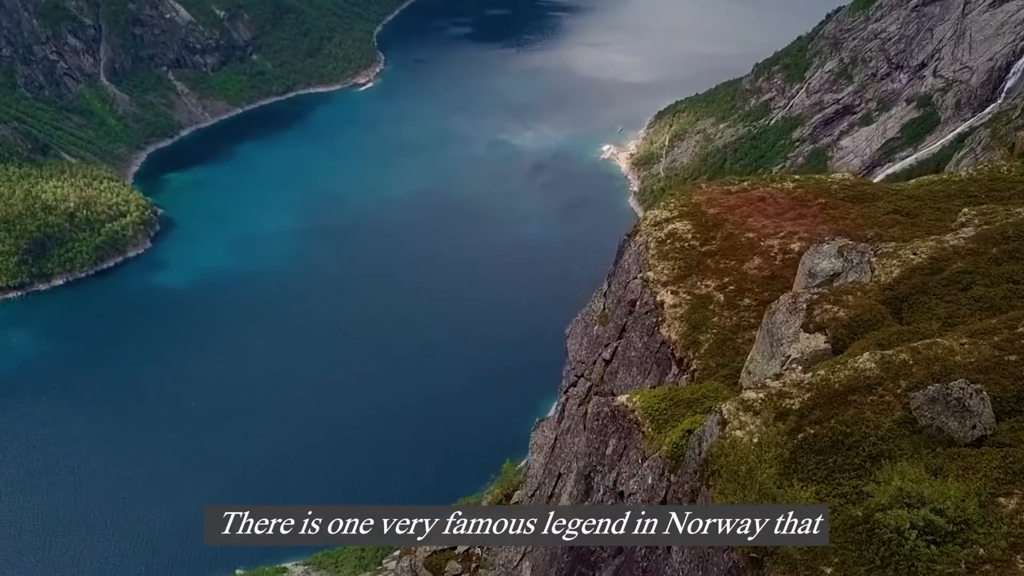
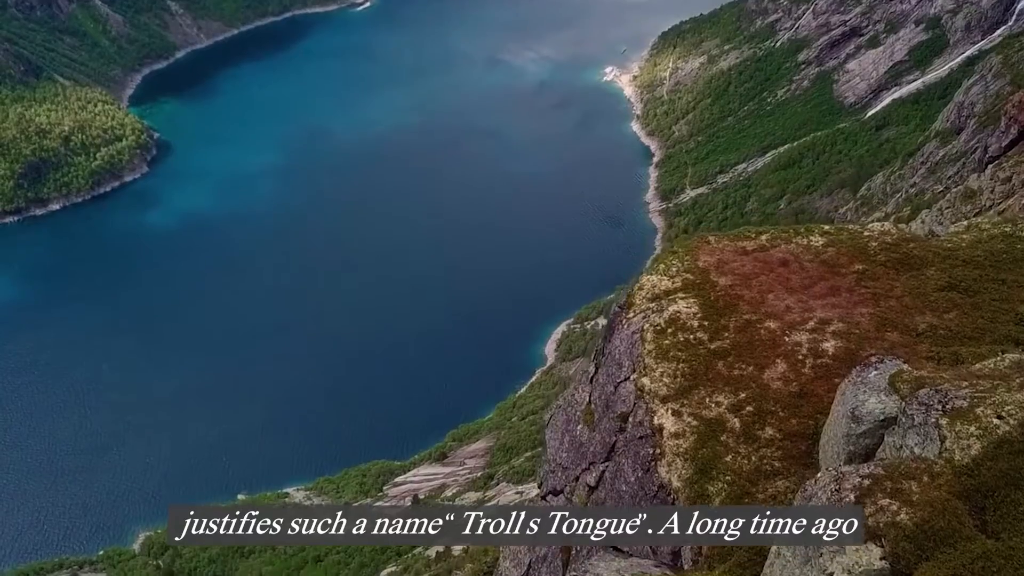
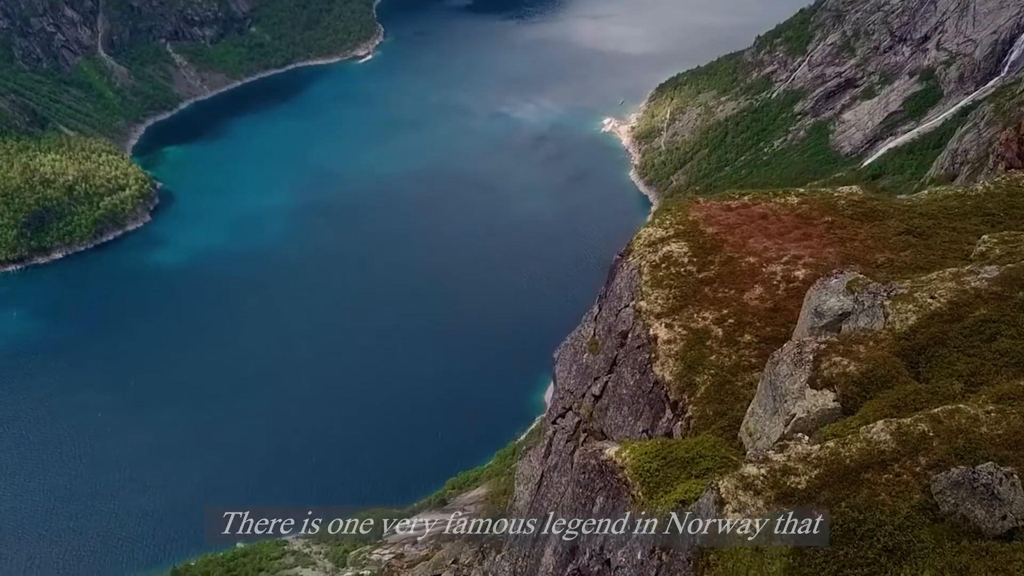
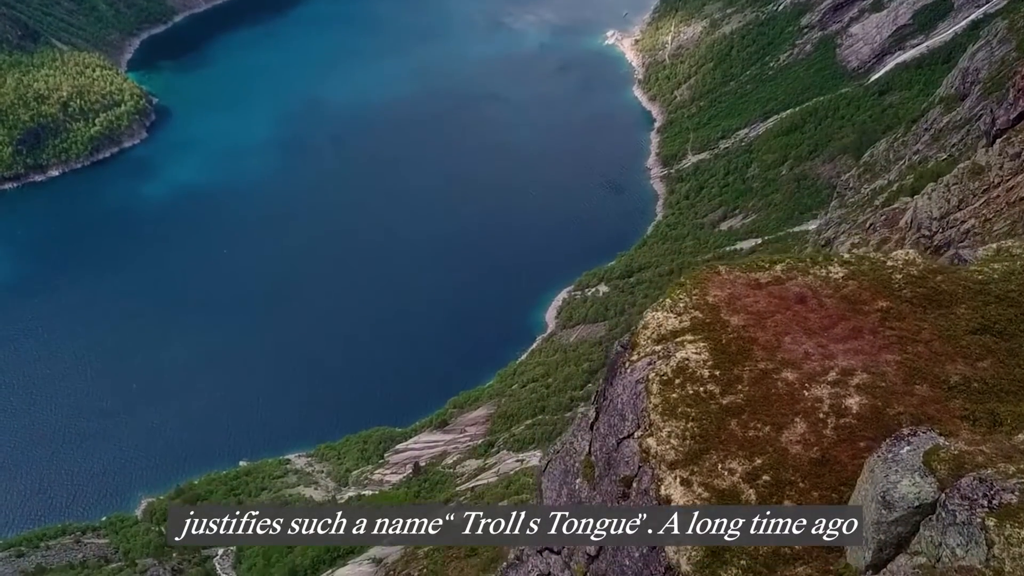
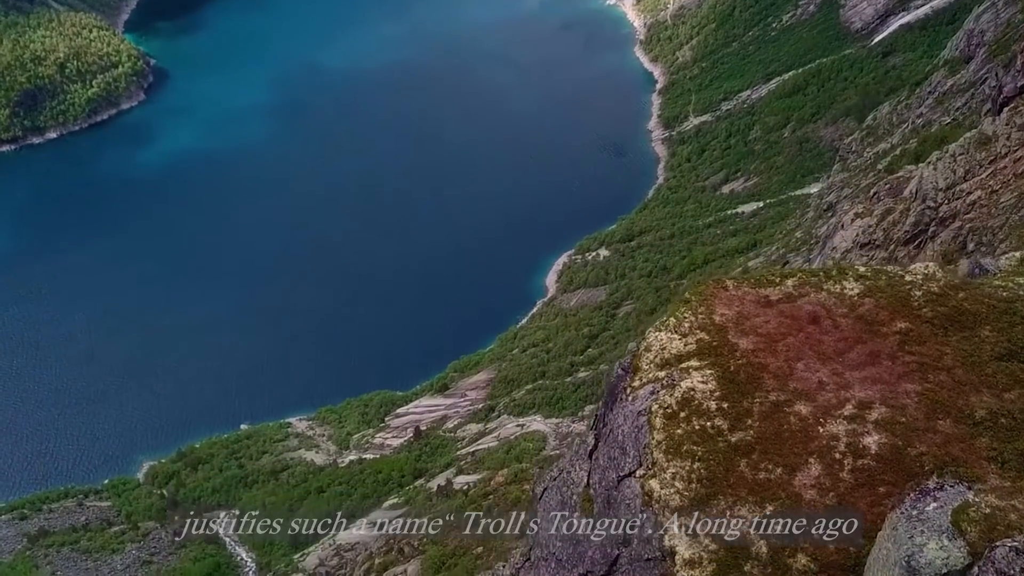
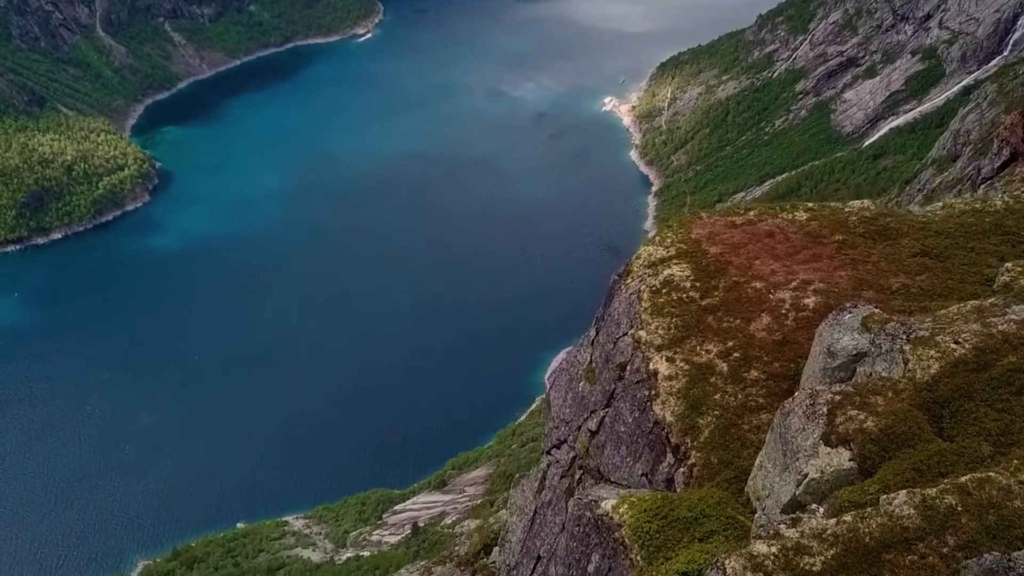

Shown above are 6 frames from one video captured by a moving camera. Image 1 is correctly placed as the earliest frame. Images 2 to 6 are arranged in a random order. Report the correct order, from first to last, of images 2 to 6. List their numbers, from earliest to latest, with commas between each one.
3, 6, 2, 4, 5
